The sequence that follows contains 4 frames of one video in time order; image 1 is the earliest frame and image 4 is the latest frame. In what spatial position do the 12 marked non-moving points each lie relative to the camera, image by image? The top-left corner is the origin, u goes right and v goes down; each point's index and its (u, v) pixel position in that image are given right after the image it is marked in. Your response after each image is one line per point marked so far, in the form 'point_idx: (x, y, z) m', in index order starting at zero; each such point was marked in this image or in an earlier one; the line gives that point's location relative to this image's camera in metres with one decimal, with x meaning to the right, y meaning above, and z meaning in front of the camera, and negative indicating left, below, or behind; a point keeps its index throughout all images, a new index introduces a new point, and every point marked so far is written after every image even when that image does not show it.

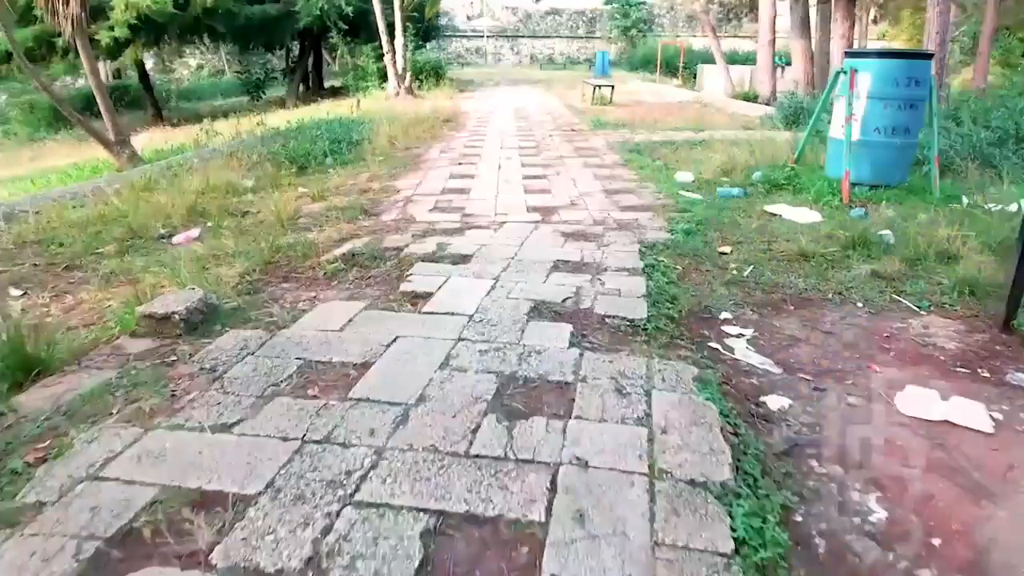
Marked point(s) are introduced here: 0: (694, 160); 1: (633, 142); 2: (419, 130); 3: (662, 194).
0: (+1.7, +1.2, +7.6) m
1: (+1.4, +1.6, +9.1) m
2: (-1.1, +2.0, +10.1) m
3: (+1.0, +0.6, +5.6) m
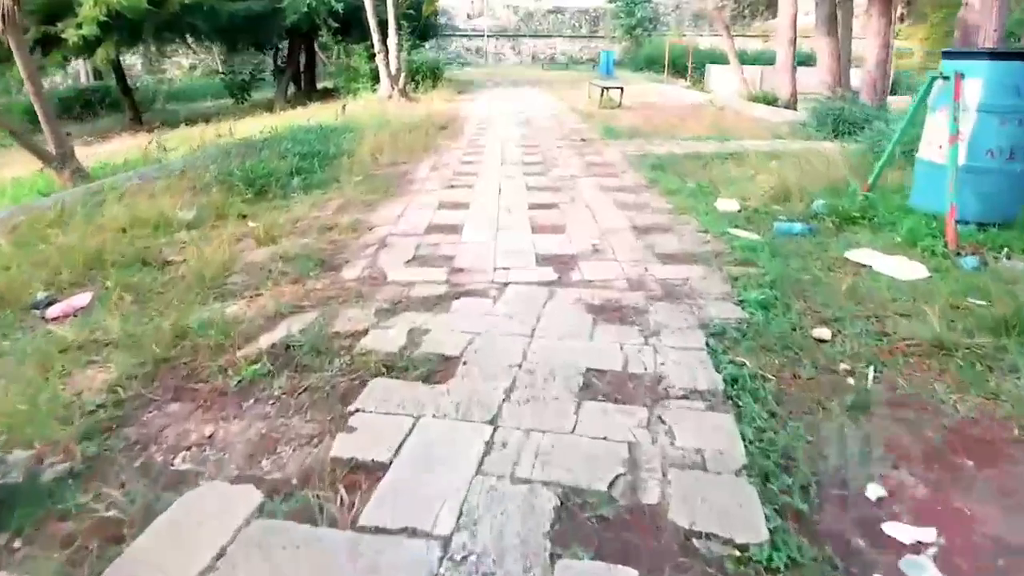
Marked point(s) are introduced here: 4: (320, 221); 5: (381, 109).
0: (+1.7, +0.8, +6.4) m
1: (+1.4, +1.3, +7.9) m
2: (-1.1, +1.6, +8.8) m
3: (+1.1, +0.3, +4.4) m
4: (-1.1, +0.4, +4.8) m
5: (-2.1, +2.8, +12.9) m
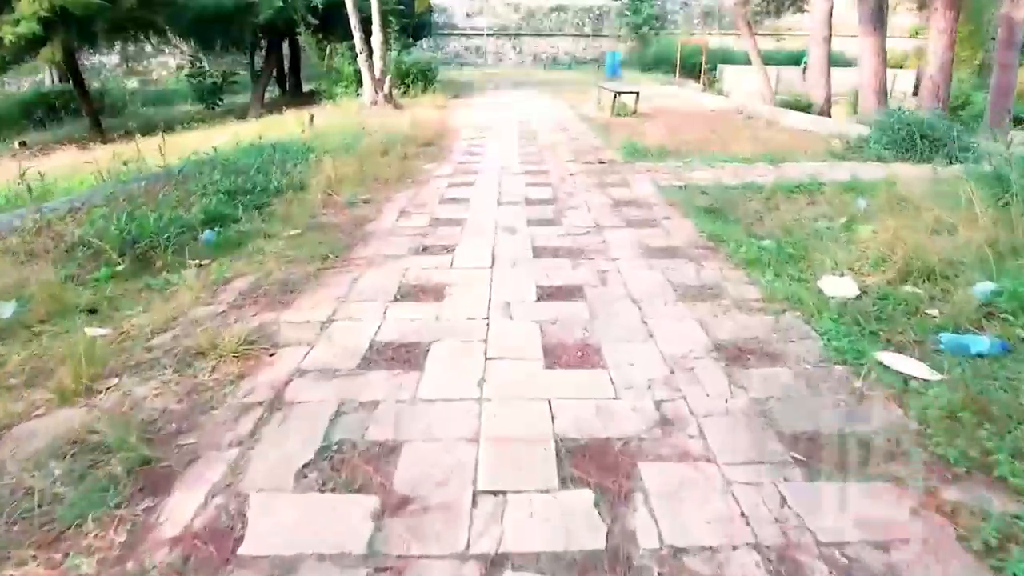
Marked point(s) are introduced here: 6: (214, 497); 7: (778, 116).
0: (+1.7, +0.3, +4.5) m
1: (+1.4, +0.7, +6.0) m
2: (-1.1, +1.1, +7.0) m
3: (+1.1, -0.3, +2.5) m
4: (-1.1, -0.2, +2.9) m
5: (-2.1, +2.3, +11.0) m
6: (-0.7, -0.5, +1.8) m
7: (+4.3, +2.8, +13.1) m
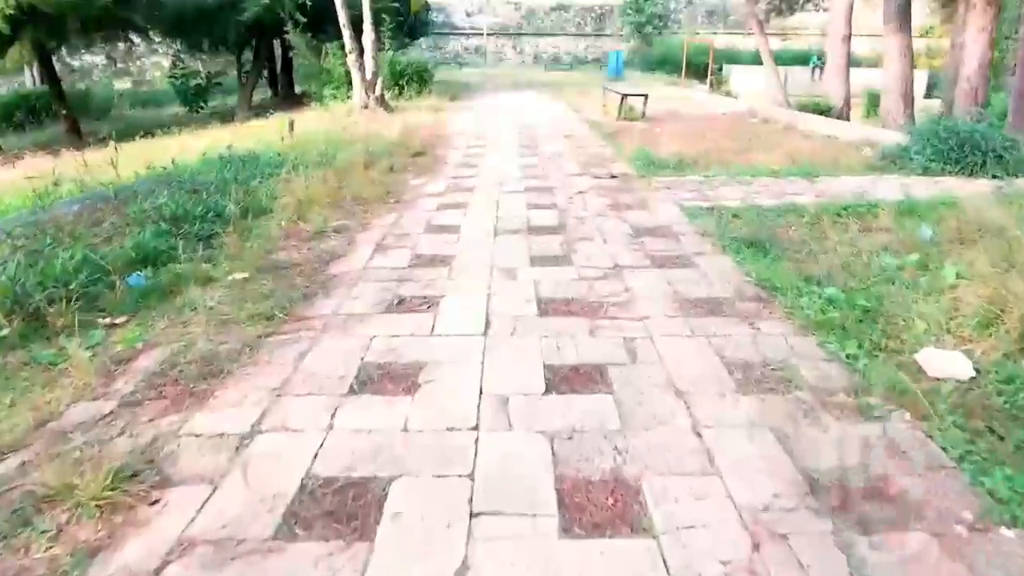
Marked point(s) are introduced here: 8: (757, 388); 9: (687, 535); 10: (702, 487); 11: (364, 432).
0: (+1.7, 0.0, +3.6) m
1: (+1.4, +0.5, +5.2) m
2: (-1.1, +0.8, +6.1) m
3: (+1.0, -0.5, +1.7) m
4: (-1.1, -0.4, +2.1) m
5: (-2.1, +2.0, +10.1) m
6: (-0.7, -0.7, +0.9) m
7: (+4.3, +2.5, +12.3) m
8: (+0.7, -0.3, +2.4) m
9: (+0.4, -0.5, +1.7) m
10: (+0.4, -0.5, +1.9) m
11: (-0.4, -0.4, +2.1) m
